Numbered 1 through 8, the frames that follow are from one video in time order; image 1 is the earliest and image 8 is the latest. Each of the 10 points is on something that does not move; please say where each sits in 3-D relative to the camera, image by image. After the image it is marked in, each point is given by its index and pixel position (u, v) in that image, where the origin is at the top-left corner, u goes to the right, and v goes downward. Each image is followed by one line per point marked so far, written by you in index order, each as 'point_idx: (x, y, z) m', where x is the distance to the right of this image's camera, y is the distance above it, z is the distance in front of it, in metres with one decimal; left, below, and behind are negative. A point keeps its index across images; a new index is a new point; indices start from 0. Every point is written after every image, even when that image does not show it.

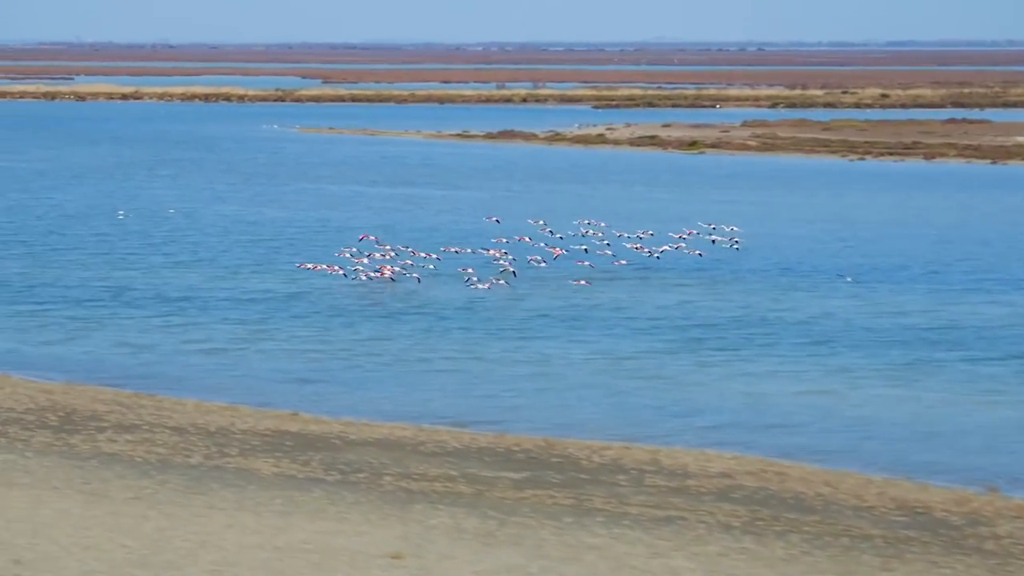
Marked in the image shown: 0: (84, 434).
0: (-1.8, -0.6, +10.9) m
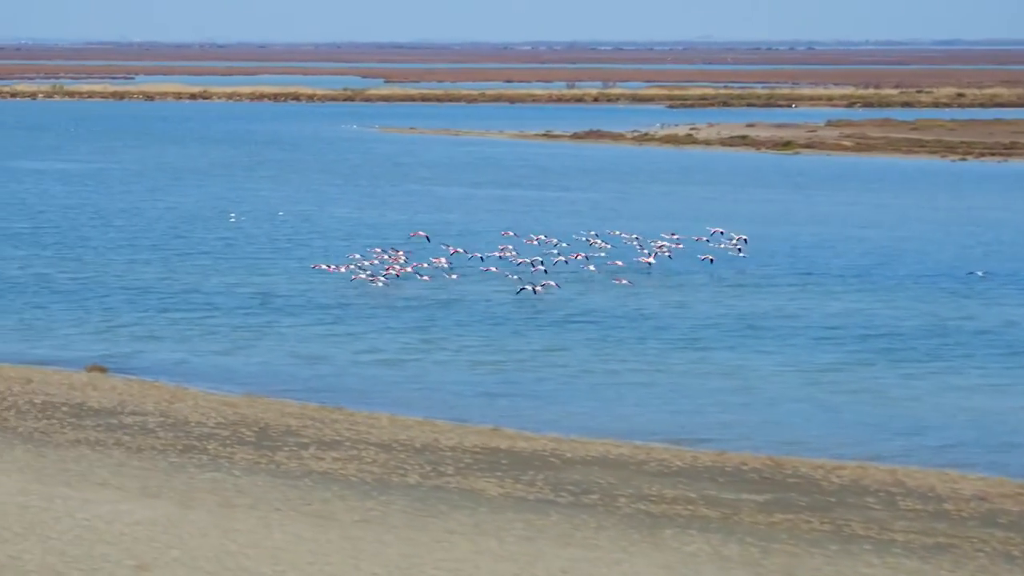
0: (-0.9, -0.7, +10.5) m
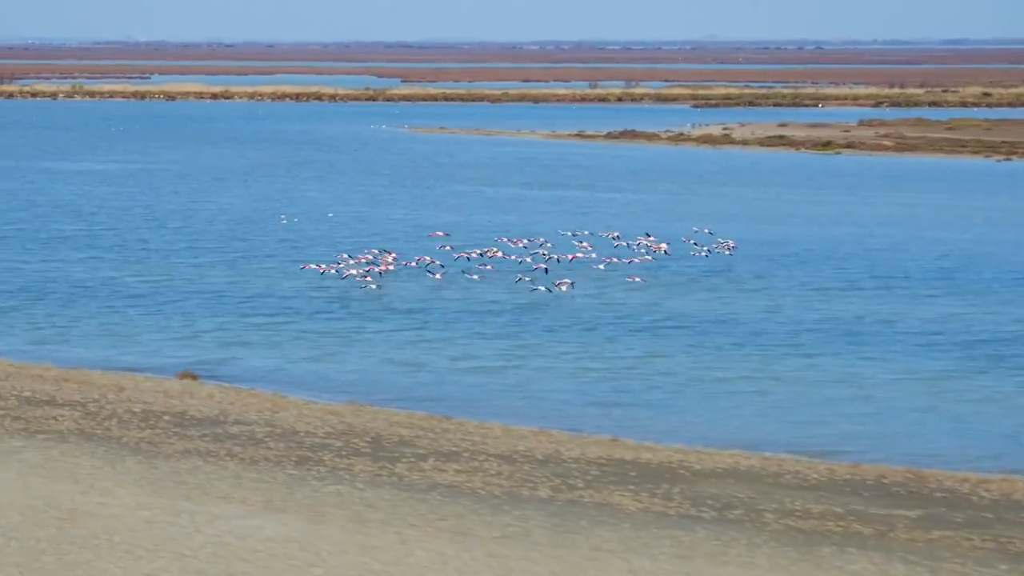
0: (-0.4, -0.7, +10.2) m
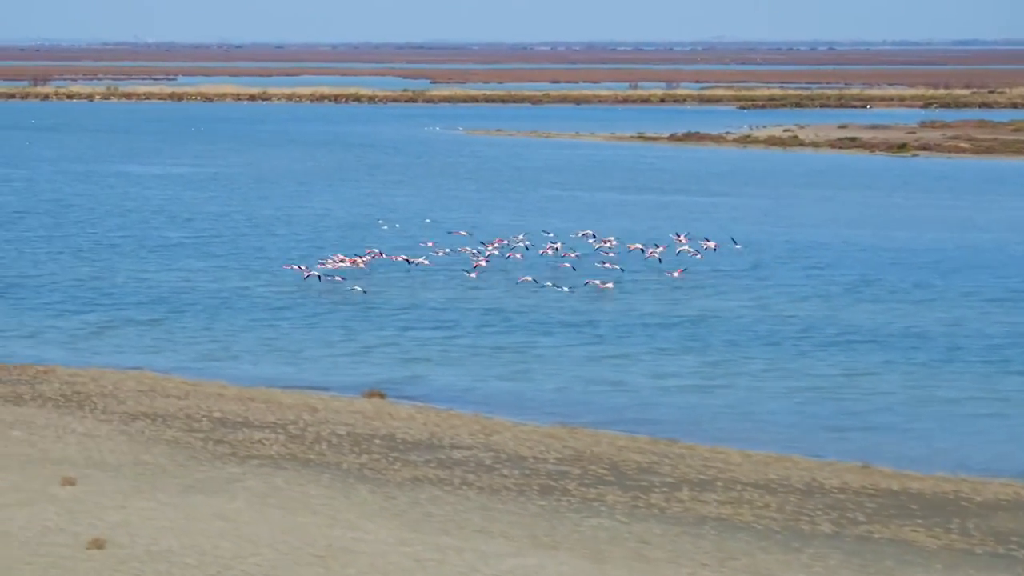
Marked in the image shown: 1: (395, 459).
0: (+0.6, -0.8, +9.7) m
1: (-0.5, -0.7, +10.7) m
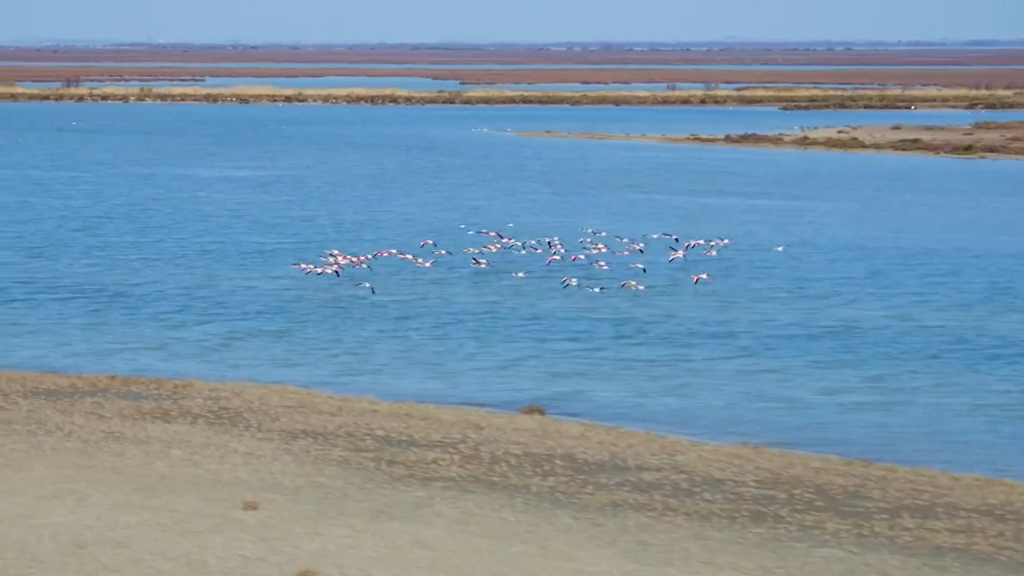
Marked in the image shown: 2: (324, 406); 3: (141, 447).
0: (+1.3, -0.8, +9.2) m
1: (+0.3, -0.8, +10.3) m
2: (-1.0, -0.6, +13.0) m
3: (-1.7, -0.7, +11.6) m
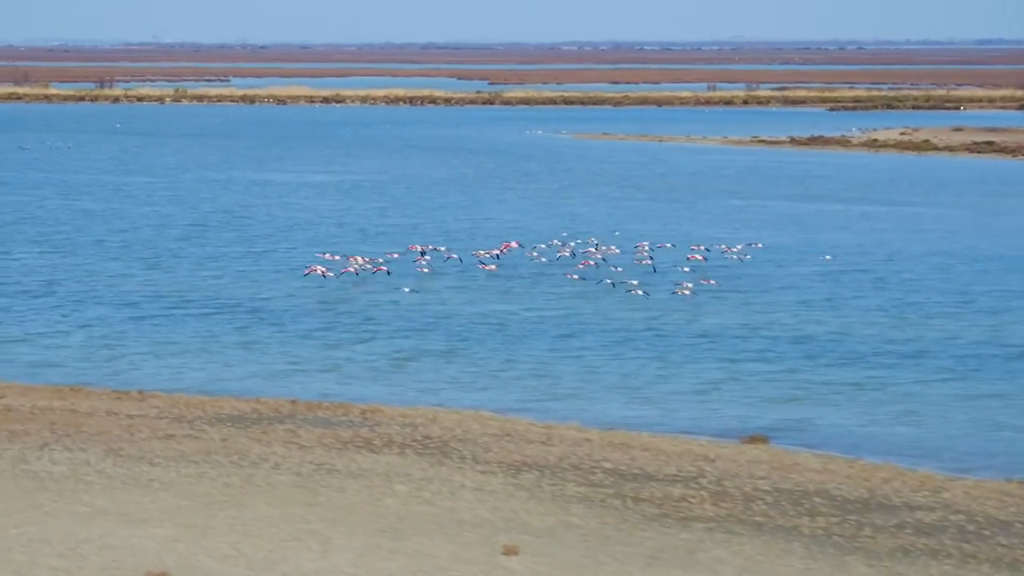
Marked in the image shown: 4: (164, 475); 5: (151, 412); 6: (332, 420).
0: (+2.3, -0.9, +8.6) m
1: (+1.3, -0.9, +9.6) m
2: (+0.1, -0.7, +12.4) m
3: (-0.7, -0.8, +11.0) m
4: (-1.6, -0.8, +11.3) m
5: (-1.9, -0.7, +13.6) m
6: (-0.9, -0.7, +13.0) m
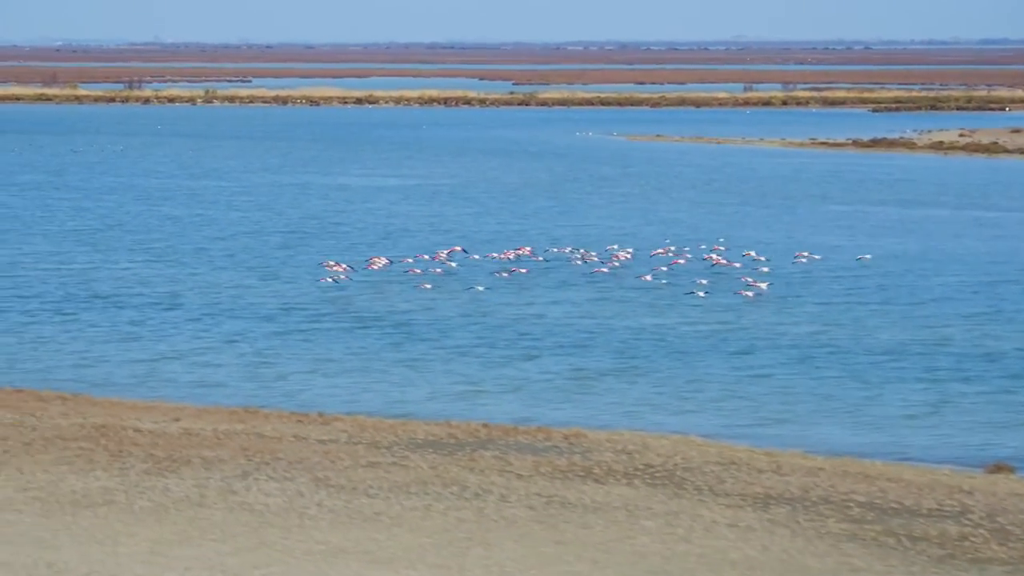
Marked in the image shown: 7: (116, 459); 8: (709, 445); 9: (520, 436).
0: (+3.3, -1.0, +7.9) m
1: (+2.3, -1.0, +9.0) m
2: (+1.1, -0.8, +11.8) m
3: (+0.4, -0.9, +10.4) m
4: (-0.5, -0.9, +10.7) m
5: (-0.9, -0.8, +12.9) m
6: (+0.1, -0.8, +12.4) m
7: (-1.9, -0.8, +12.3) m
8: (+1.0, -0.8, +12.2) m
9: (0.0, -0.7, +12.7) m
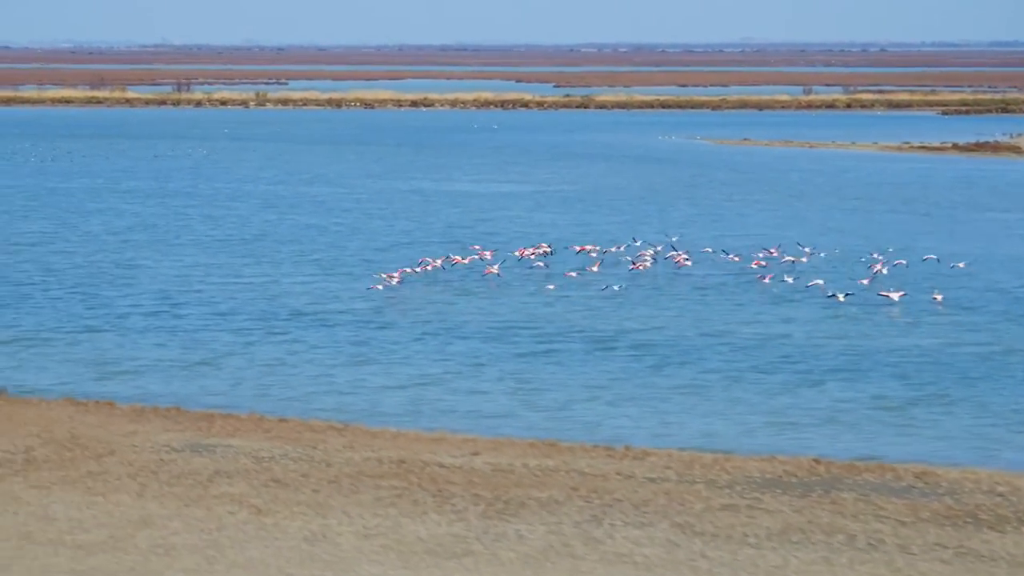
0: (+4.9, -1.2, +6.9) m
1: (+3.9, -1.1, +8.0) m
2: (+2.7, -0.9, +10.8) m
3: (+1.9, -1.1, +9.4) m
4: (+1.1, -1.1, +9.8) m
5: (+0.7, -0.9, +12.0) m
6: (+1.7, -0.9, +11.5) m
7: (-0.3, -1.0, +11.5) m
8: (+2.6, -0.9, +11.3) m
9: (+1.7, -0.9, +11.8) m
